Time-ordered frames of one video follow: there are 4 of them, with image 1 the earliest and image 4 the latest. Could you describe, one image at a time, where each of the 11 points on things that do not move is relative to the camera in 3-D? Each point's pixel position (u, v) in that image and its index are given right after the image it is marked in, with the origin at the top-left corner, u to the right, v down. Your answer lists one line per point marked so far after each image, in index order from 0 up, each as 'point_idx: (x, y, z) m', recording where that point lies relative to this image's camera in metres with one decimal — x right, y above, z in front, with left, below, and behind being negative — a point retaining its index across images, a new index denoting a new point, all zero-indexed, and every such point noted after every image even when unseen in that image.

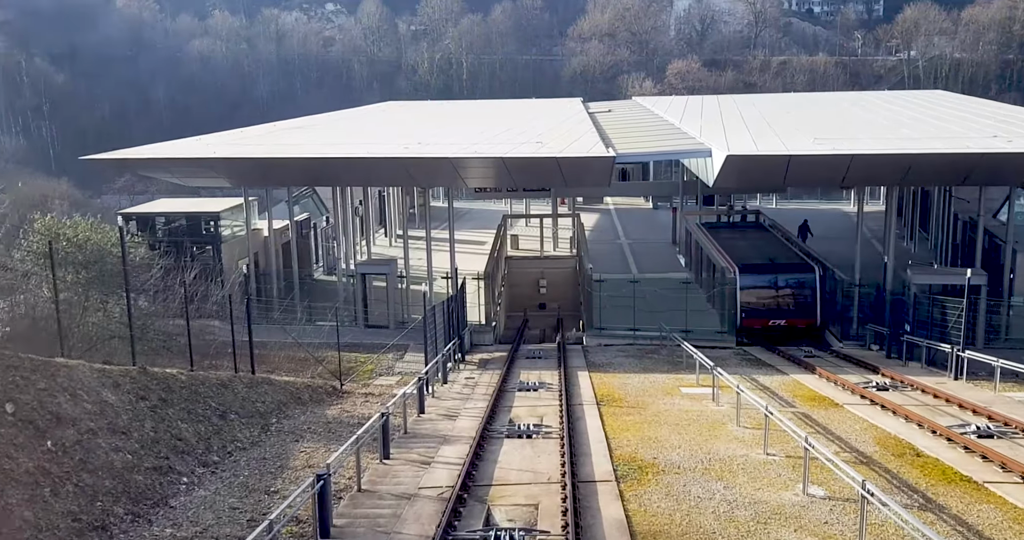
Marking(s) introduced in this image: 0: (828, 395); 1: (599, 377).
0: (+4.8, -1.9, +14.1) m
1: (+1.5, -1.9, +16.4) m
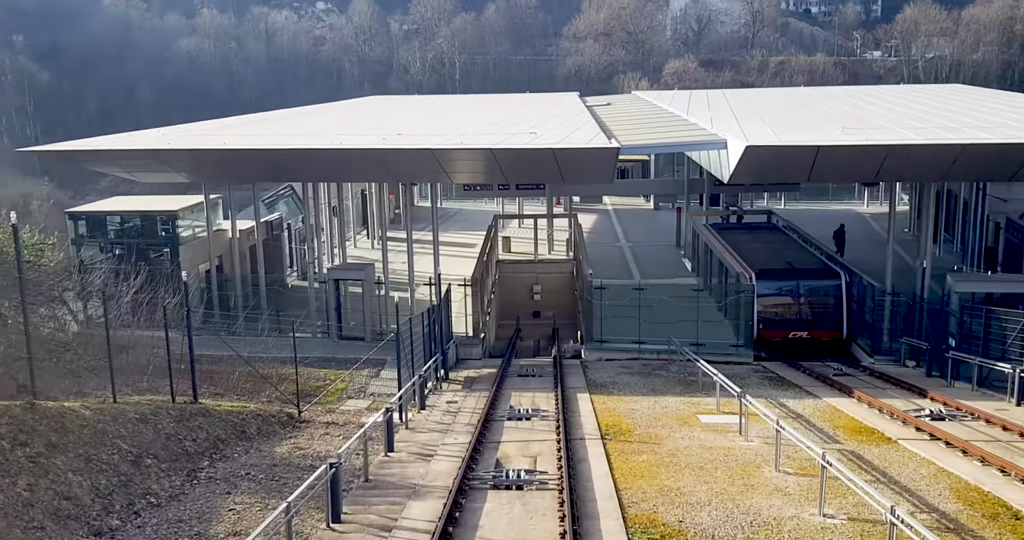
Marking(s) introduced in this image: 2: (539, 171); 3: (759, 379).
0: (+4.7, -2.0, +11.8) m
1: (+1.4, -2.0, +14.1) m
2: (+0.6, +2.0, +18.4) m
3: (+4.3, -1.9, +16.1) m
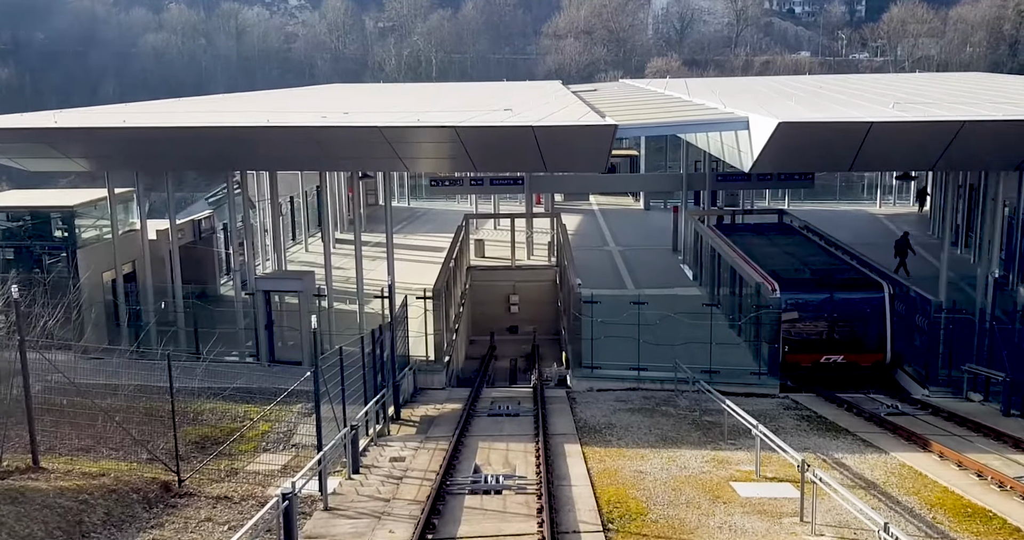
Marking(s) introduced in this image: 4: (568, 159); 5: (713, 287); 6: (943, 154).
0: (+4.3, -2.2, +8.4) m
1: (+1.0, -2.1, +10.6) m
2: (+0.1, +1.8, +14.8) m
3: (+3.9, -2.1, +12.6) m
4: (+0.9, +1.8, +14.8) m
5: (+4.2, -0.4, +19.4) m
6: (+6.3, +1.7, +13.7) m
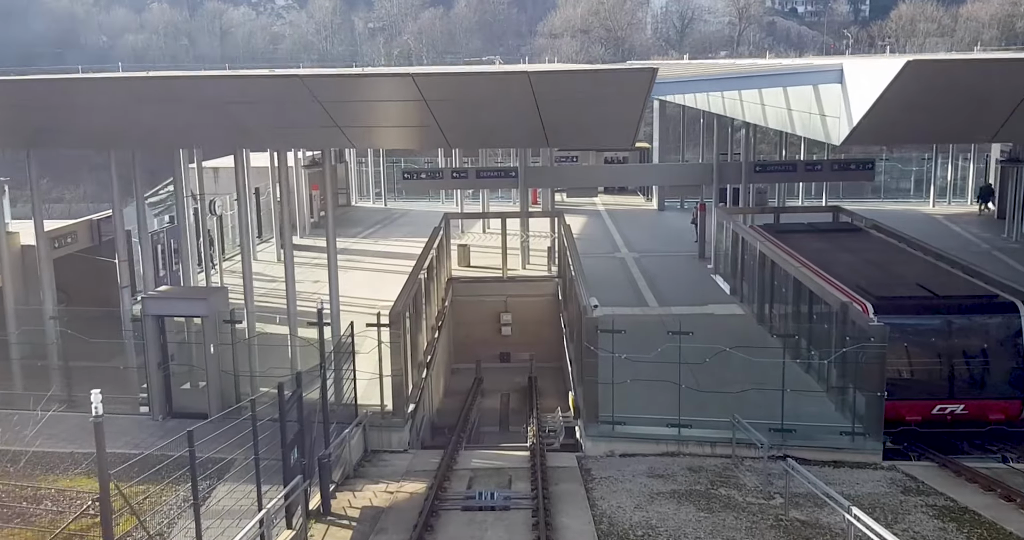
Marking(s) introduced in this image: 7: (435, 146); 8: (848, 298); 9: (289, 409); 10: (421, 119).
0: (+4.2, -2.3, +3.9) m
1: (+0.9, -2.3, +6.1) m
2: (-0.1, +1.7, +10.4) m
3: (+3.8, -2.2, +8.2) m
4: (+0.8, +1.6, +10.3) m
5: (+4.1, -0.6, +15.0) m
6: (+6.2, +1.5, +9.3) m
7: (-1.0, +1.5, +11.4) m
8: (+4.2, -0.3, +11.5) m
9: (-2.0, -1.2, +8.4) m
10: (-1.1, +1.7, +10.4) m
